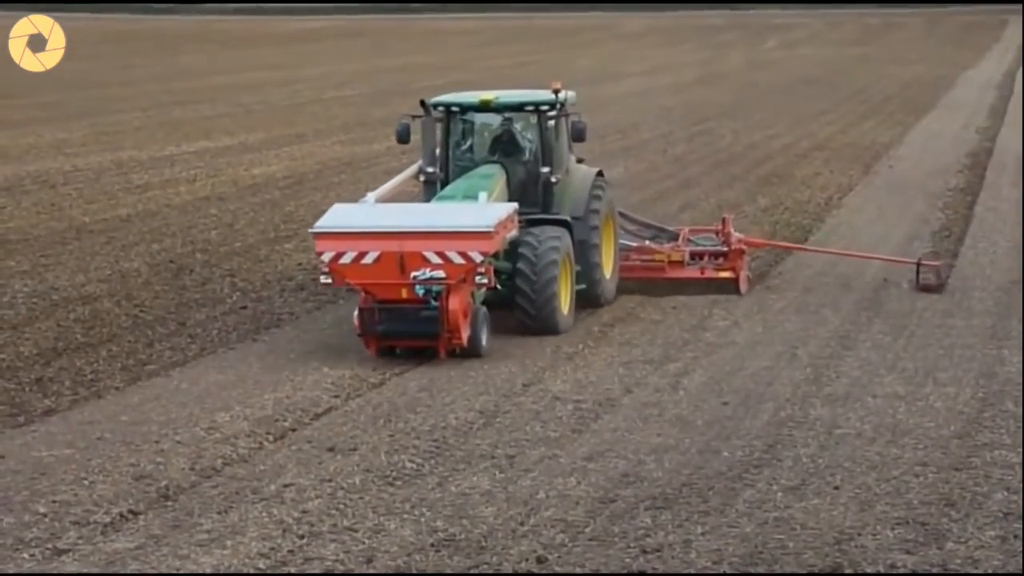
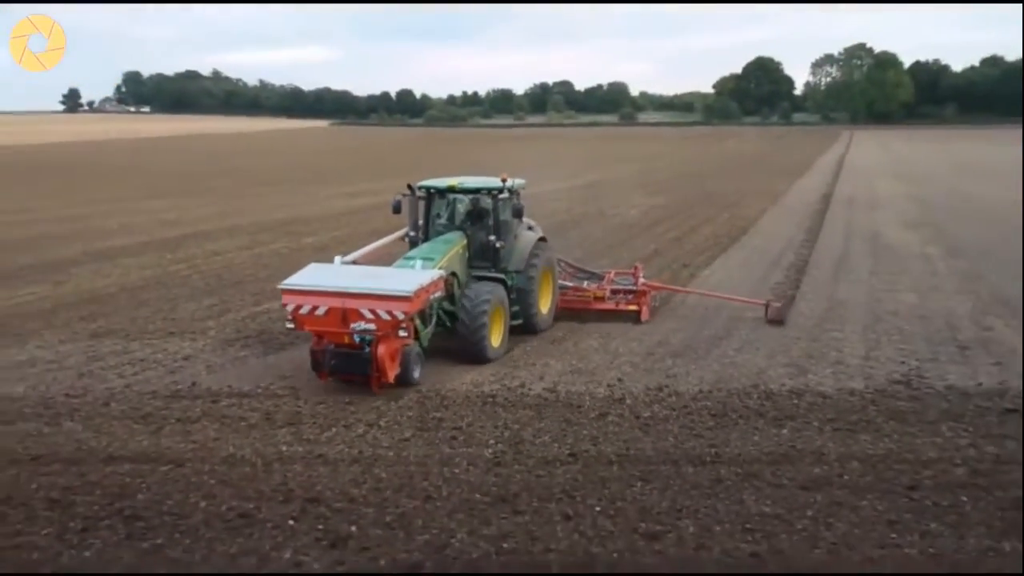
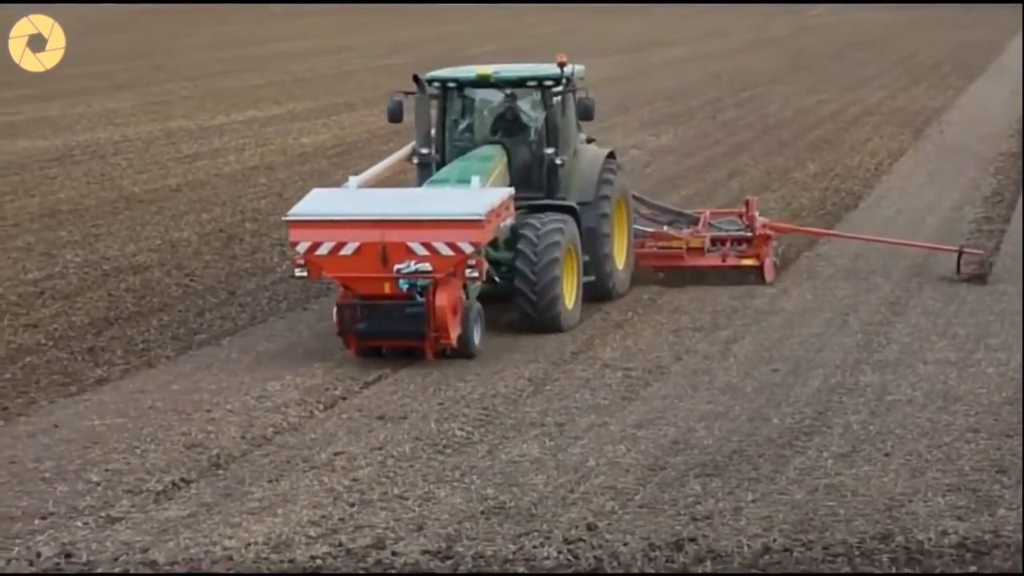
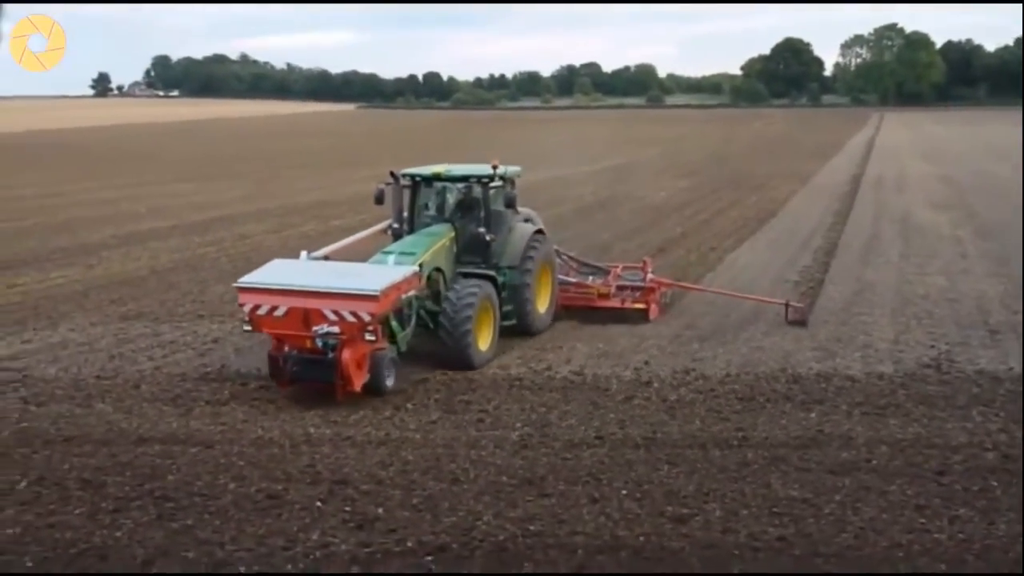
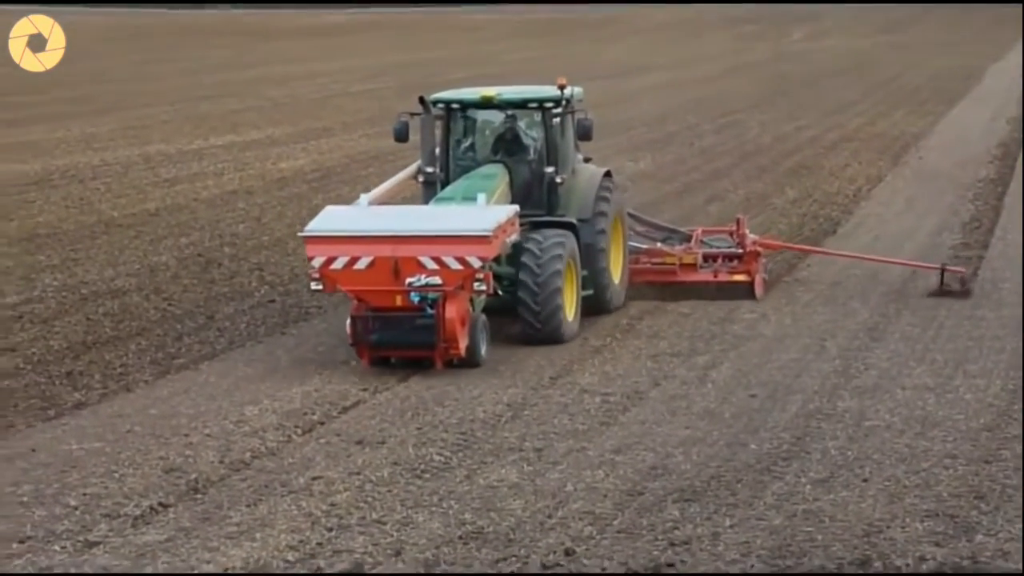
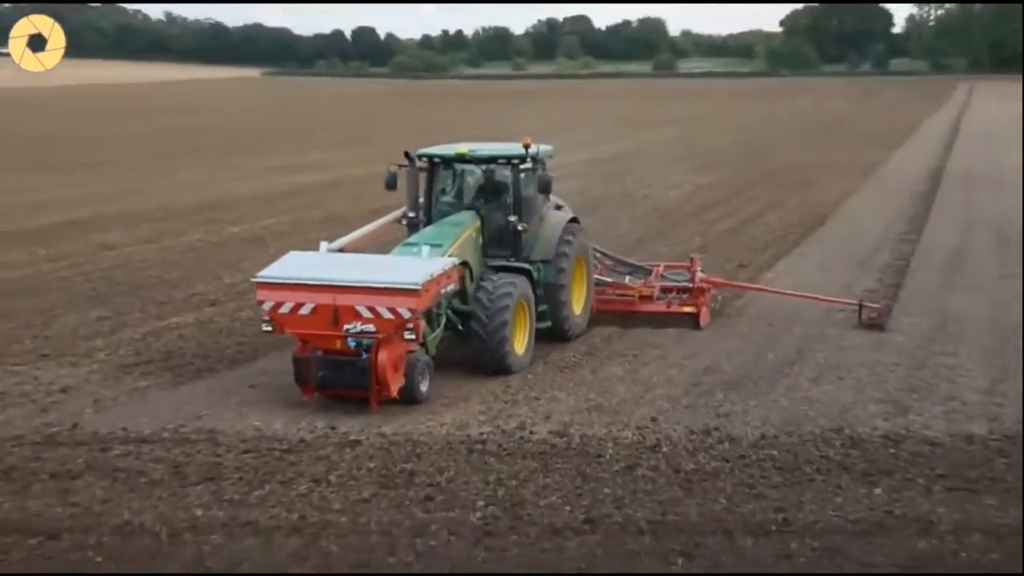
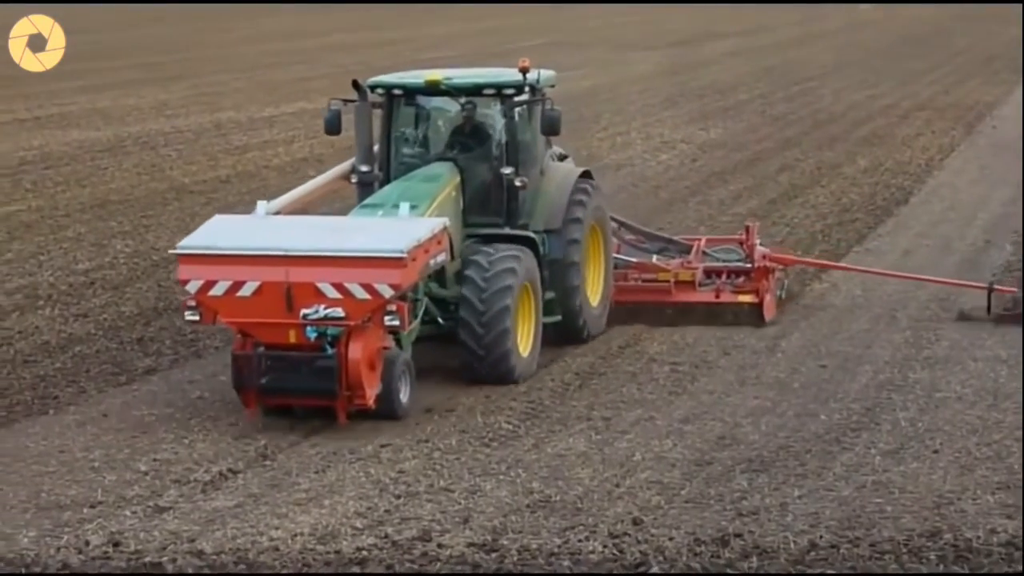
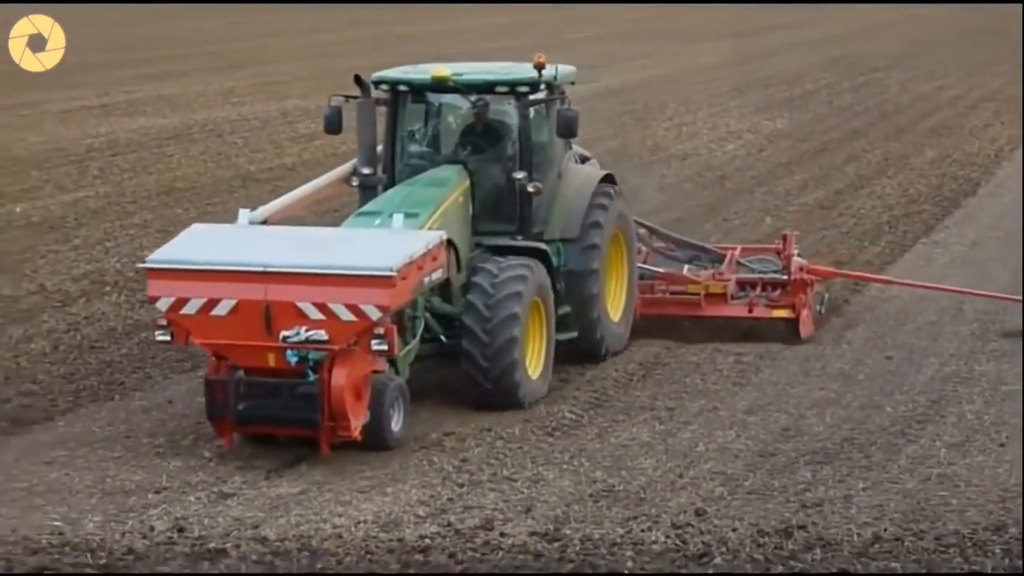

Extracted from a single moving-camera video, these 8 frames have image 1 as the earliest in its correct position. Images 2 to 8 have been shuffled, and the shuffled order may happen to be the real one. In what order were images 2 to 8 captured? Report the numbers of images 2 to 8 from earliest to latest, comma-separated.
5, 3, 7, 8, 6, 2, 4
